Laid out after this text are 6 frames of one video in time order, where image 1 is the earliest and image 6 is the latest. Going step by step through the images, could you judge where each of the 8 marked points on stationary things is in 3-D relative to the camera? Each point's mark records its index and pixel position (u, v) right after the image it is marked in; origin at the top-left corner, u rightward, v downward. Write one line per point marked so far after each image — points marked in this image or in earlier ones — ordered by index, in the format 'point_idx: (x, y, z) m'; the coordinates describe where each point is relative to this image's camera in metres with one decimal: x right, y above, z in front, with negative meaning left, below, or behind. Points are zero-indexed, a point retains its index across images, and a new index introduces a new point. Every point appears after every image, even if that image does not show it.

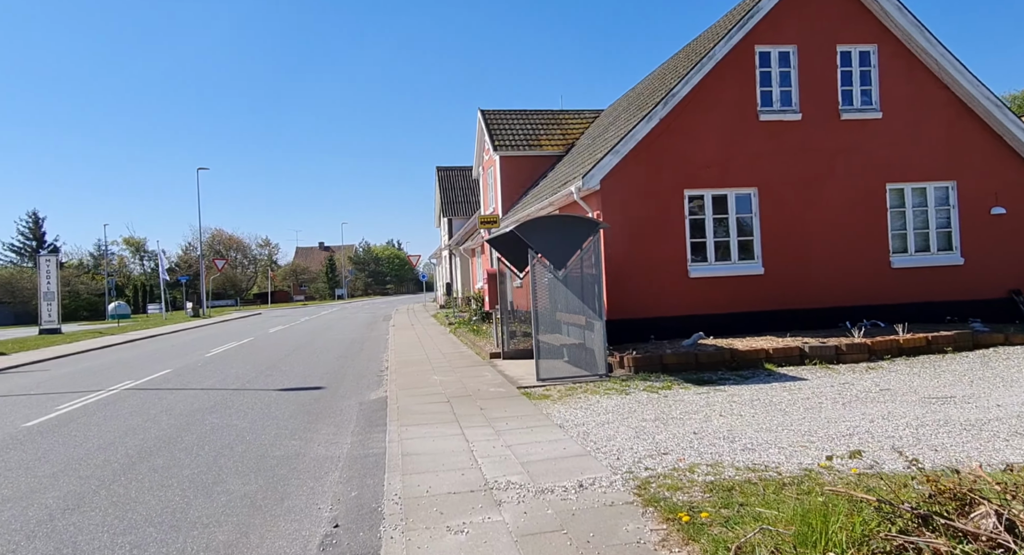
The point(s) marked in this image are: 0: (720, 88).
0: (+4.1, +3.7, +13.9) m
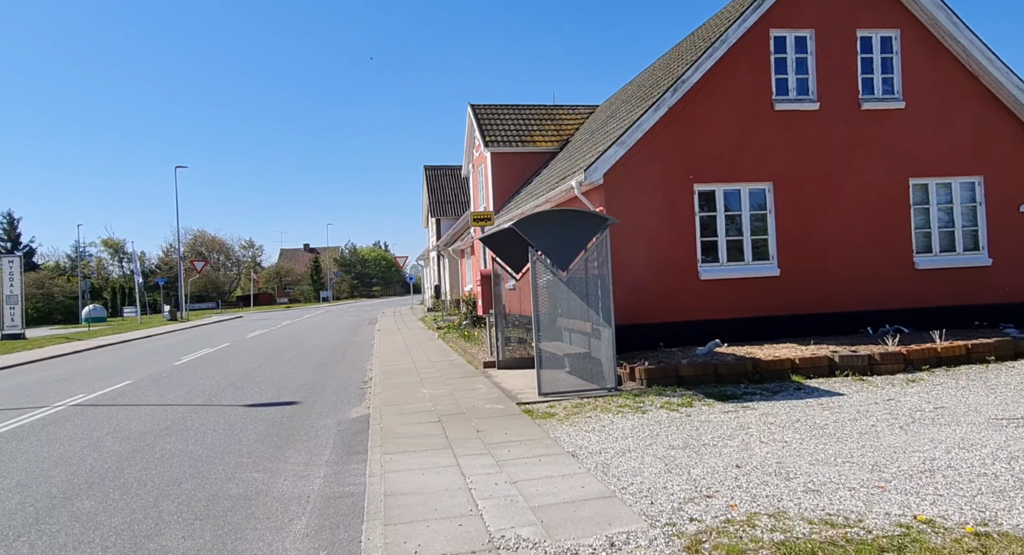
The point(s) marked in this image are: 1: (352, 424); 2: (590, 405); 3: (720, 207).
0: (+4.0, +3.7, +12.8) m
1: (-1.9, -1.8, +8.7) m
2: (+0.9, -1.5, +8.5) m
3: (+3.8, +1.3, +13.0) m
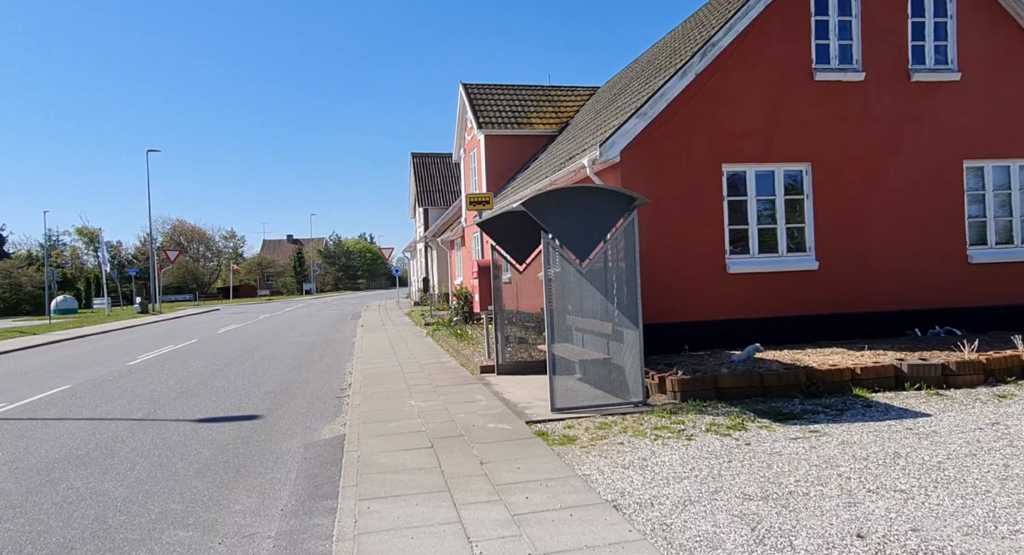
0: (+4.1, +3.8, +11.2) m
1: (-1.9, -1.7, +7.0) m
2: (+1.0, -1.4, +6.8) m
3: (+3.8, +1.4, +11.4) m
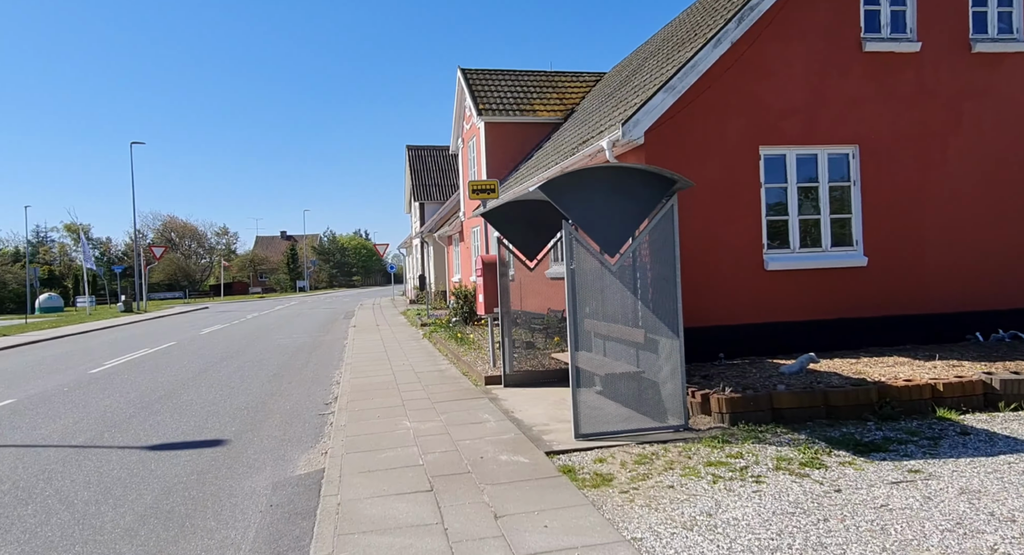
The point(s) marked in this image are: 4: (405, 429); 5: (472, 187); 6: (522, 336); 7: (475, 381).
0: (+4.2, +3.8, +9.9) m
1: (-1.7, -1.7, +5.6) m
2: (+1.2, -1.4, +5.5) m
3: (+4.0, +1.4, +10.0) m
4: (-1.1, -1.5, +7.3) m
5: (-0.6, +1.3, +10.3) m
6: (+0.1, -0.8, +9.7) m
7: (-0.5, -1.5, +10.1) m
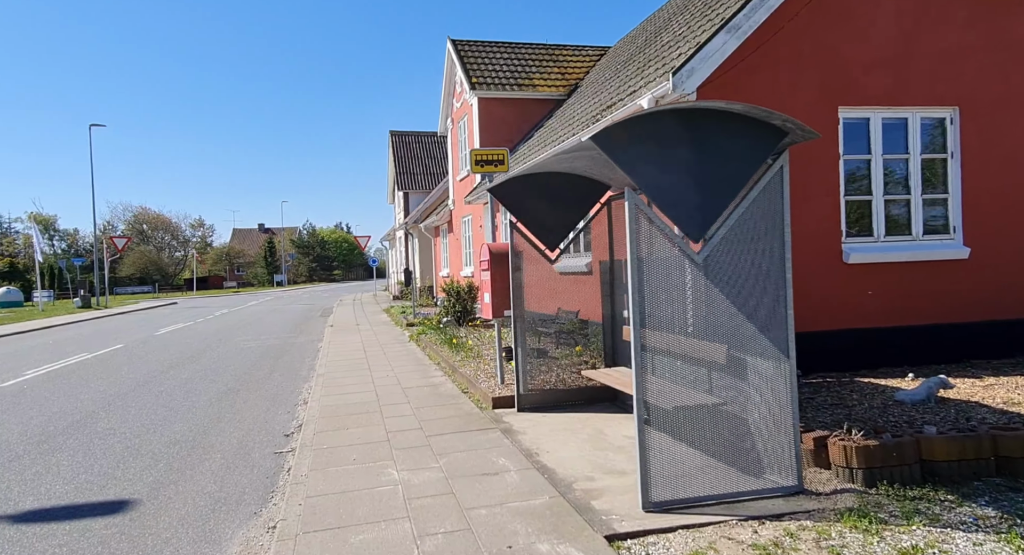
0: (+4.3, +3.9, +7.8) m
1: (-1.5, -1.6, +3.5) m
2: (+1.4, -1.4, +3.4) m
3: (+4.1, +1.5, +8.0) m
4: (-0.9, -1.5, +5.1) m
5: (-0.4, +1.4, +8.2) m
6: (+0.2, -0.7, +7.6) m
7: (-0.4, -1.4, +8.0) m
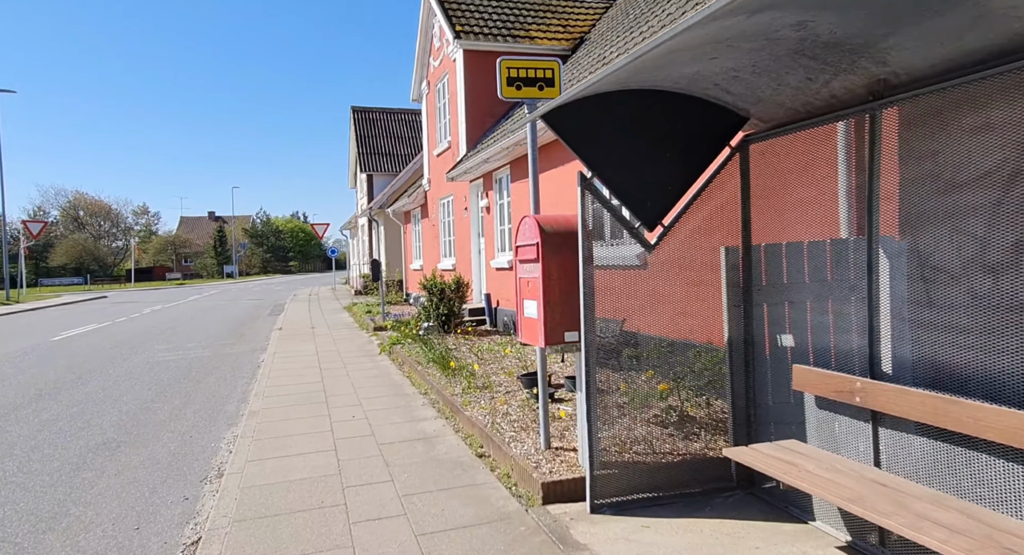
0: (+4.8, +3.9, +4.8) m
1: (-0.8, -1.6, +0.1) m
2: (+2.1, -1.4, +0.3) m
3: (+4.5, +1.5, +4.9) m
4: (-0.4, -1.5, +1.8) m
5: (0.0, +1.4, +4.8) m
6: (+0.6, -0.7, +4.3) m
7: (0.0, -1.4, +4.7) m
